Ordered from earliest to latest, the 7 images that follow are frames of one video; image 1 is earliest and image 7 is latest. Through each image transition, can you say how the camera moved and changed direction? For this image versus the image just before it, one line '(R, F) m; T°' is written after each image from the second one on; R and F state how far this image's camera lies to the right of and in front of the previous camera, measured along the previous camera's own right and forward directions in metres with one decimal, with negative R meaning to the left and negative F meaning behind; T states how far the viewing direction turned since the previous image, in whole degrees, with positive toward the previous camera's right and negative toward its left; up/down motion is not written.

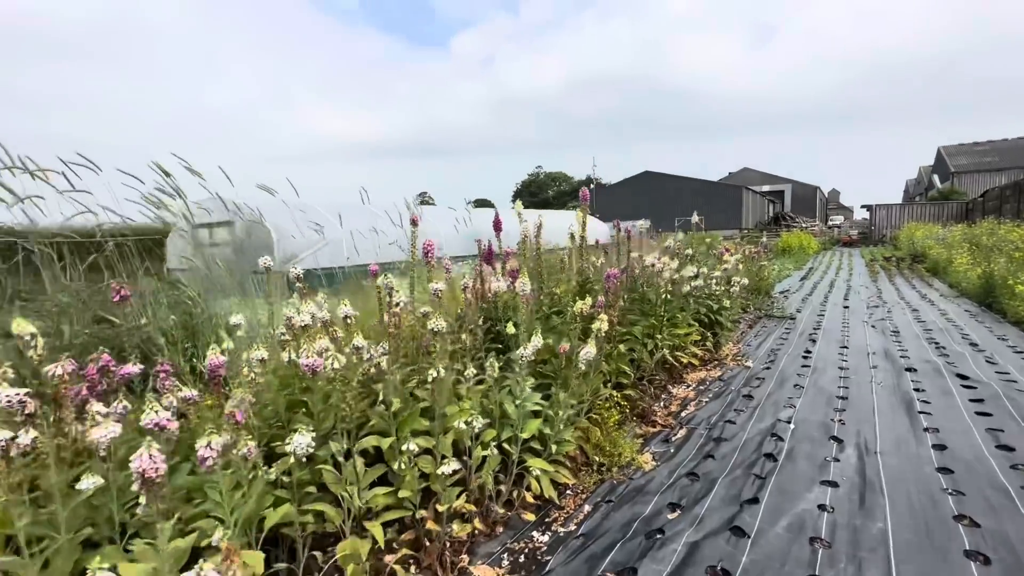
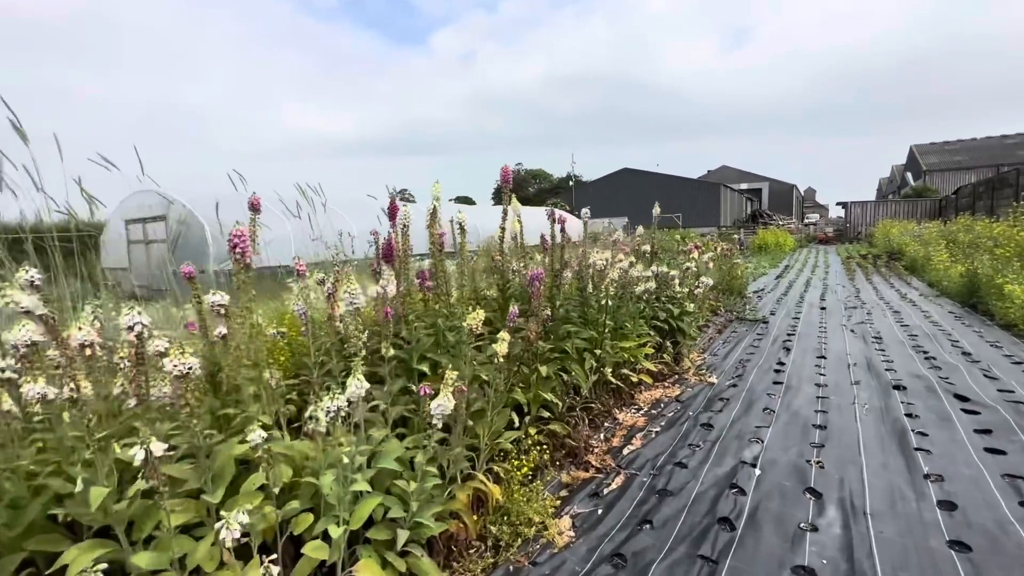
(+0.5, +0.8) m; +2°
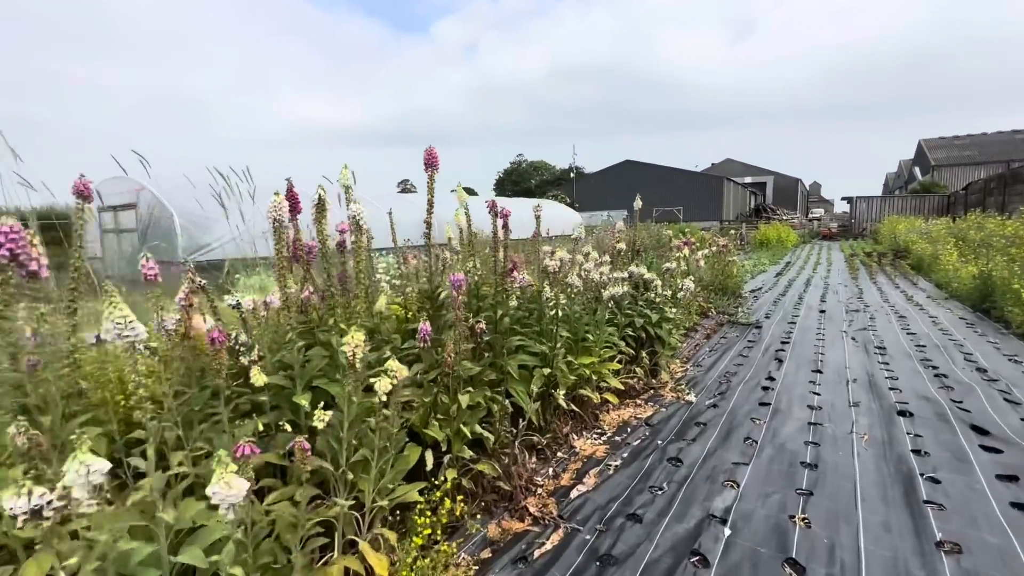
(+0.4, +0.5) m; 0°
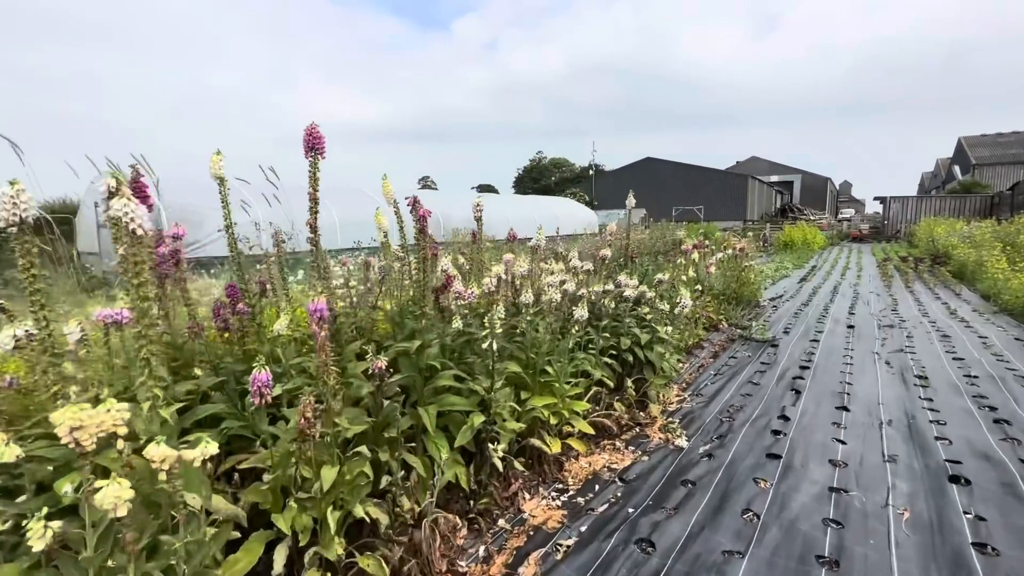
(+0.4, +0.6) m; -2°
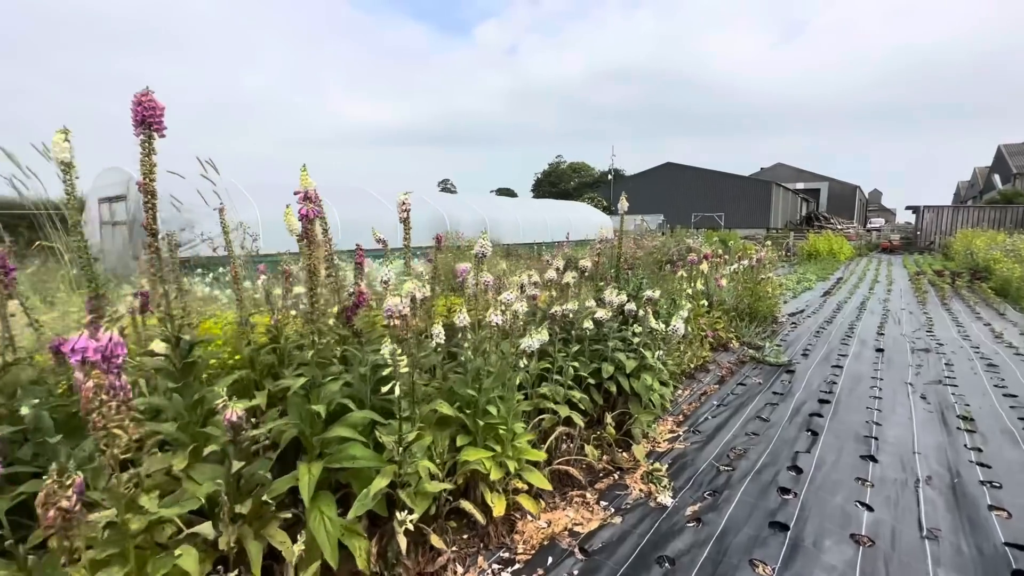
(+0.3, +0.5) m; -2°
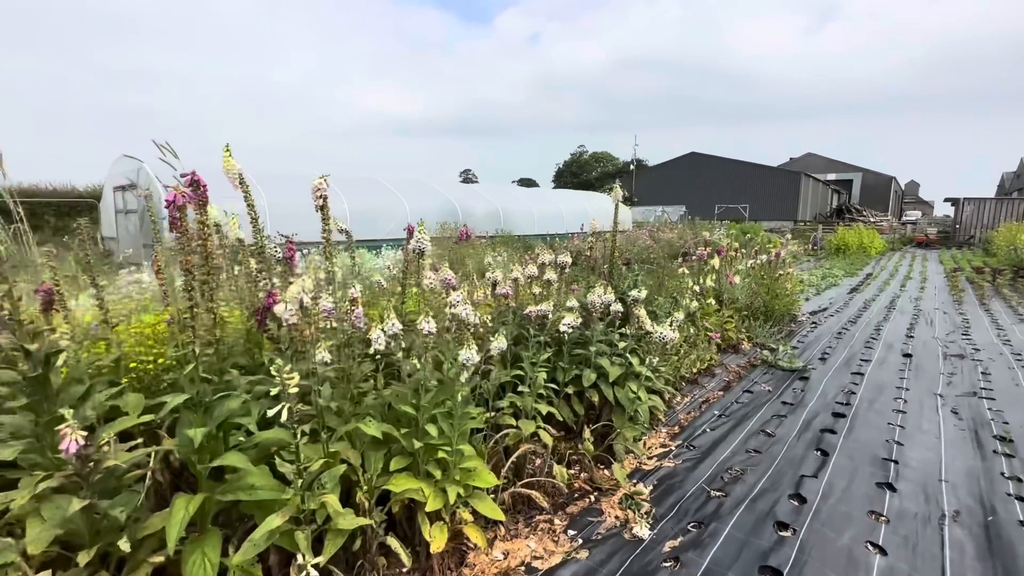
(+0.3, +0.3) m; -3°
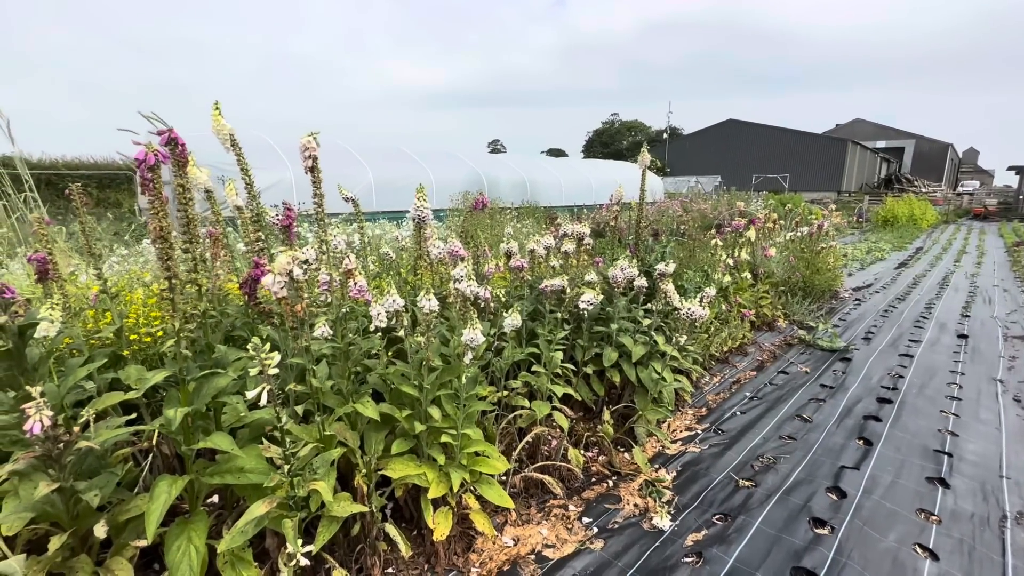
(+0.1, +0.2) m; -3°
